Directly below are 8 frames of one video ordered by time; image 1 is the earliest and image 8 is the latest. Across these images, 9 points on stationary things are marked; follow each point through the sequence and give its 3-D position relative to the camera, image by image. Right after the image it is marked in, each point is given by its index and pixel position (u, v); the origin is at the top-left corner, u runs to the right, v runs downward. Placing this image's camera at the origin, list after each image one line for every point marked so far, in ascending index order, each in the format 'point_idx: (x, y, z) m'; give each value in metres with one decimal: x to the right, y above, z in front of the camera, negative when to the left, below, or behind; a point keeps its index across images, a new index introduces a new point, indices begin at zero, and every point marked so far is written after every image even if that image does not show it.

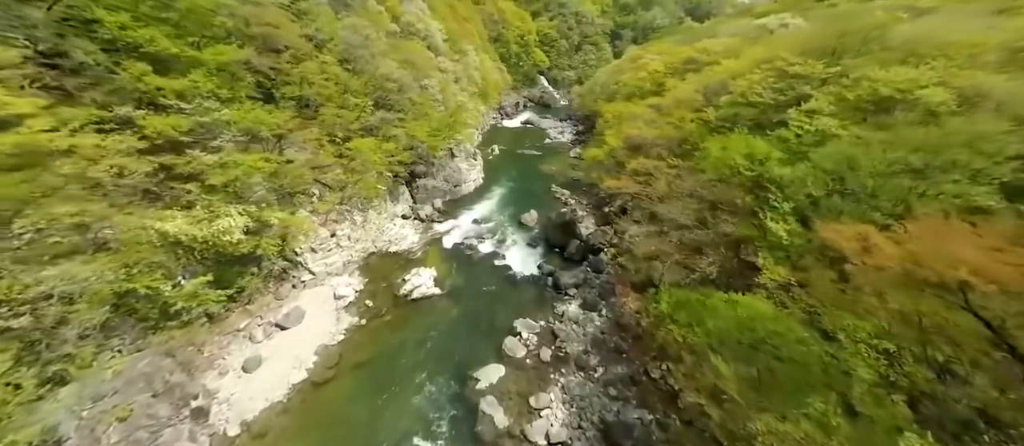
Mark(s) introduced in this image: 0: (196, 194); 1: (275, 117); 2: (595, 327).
0: (-14.0, +1.3, +14.3) m
1: (-14.4, +6.3, +19.0) m
2: (+4.2, -5.3, +16.5) m
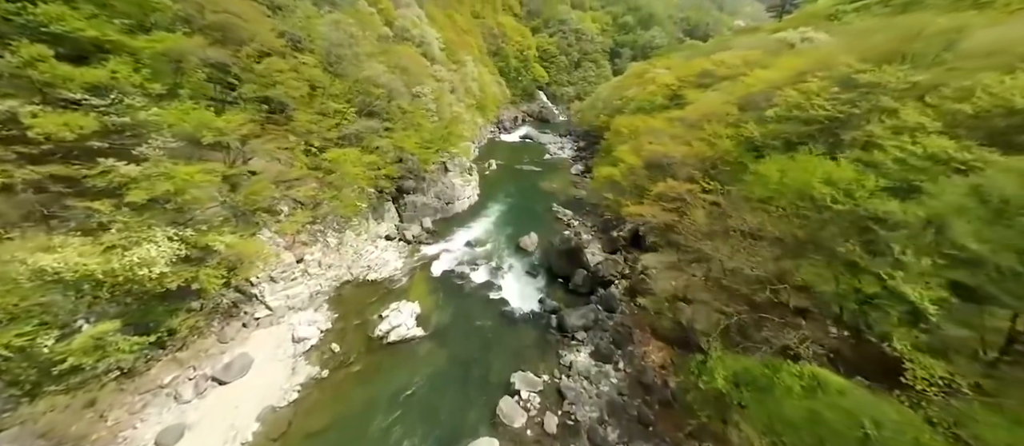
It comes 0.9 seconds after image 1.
0: (-13.9, +0.3, +11.2) m
1: (-14.3, +5.2, +16.1) m
2: (+4.1, -6.7, +13.5) m
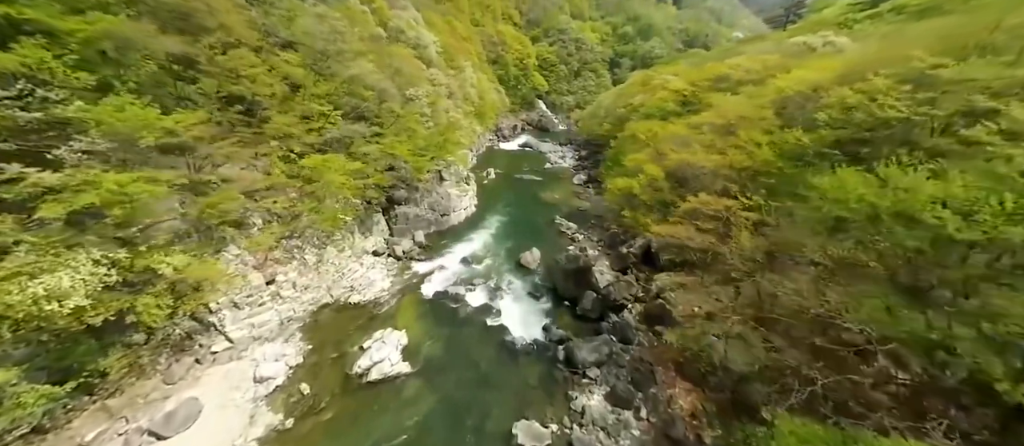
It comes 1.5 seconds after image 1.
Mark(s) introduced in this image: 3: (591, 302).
0: (-13.8, -0.2, +9.1) m
1: (-14.2, +4.5, +14.1) m
2: (+4.2, -7.5, +11.2) m
3: (+4.3, -4.3, +17.7) m
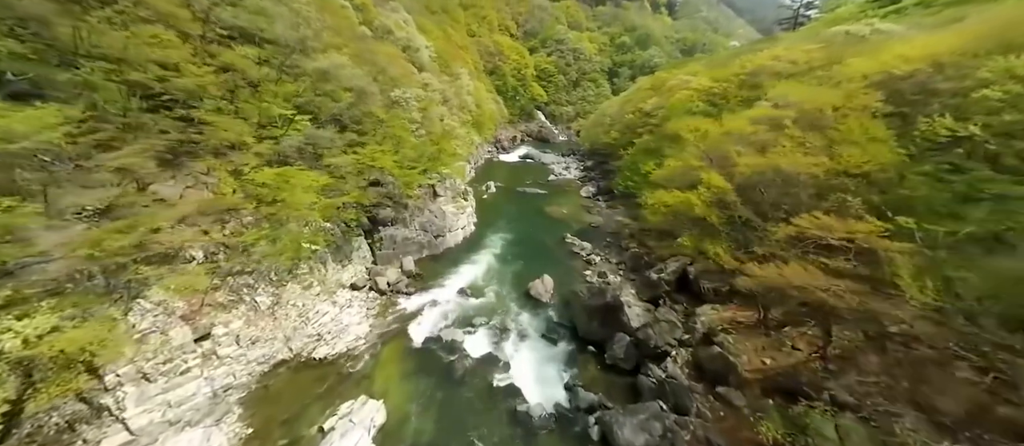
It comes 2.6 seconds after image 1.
0: (-13.3, -1.3, +5.3) m
1: (-13.8, +3.2, +10.5) m
2: (+4.7, -8.3, +7.3) m
3: (+4.8, -5.4, +13.9) m
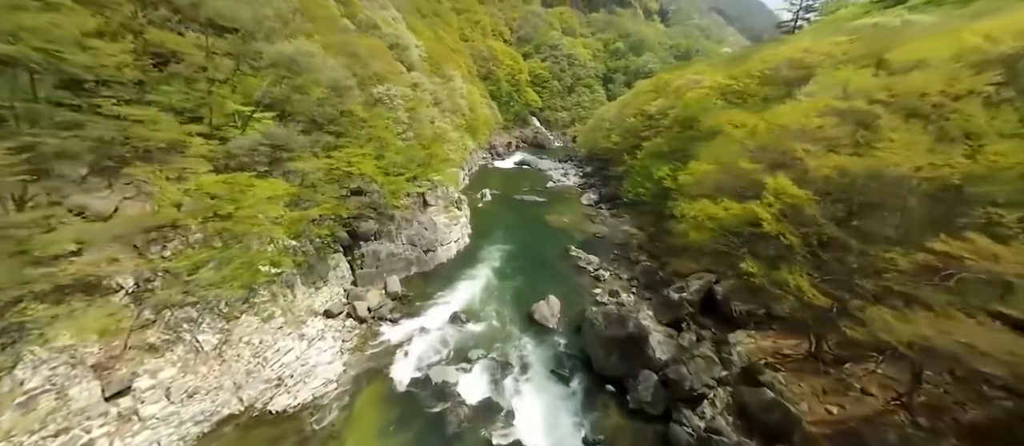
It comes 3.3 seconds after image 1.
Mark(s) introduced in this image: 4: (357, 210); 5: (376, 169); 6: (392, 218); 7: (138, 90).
0: (-13.1, -1.8, +2.7) m
1: (-13.7, +2.6, +8.0) m
2: (+5.0, -8.7, +4.8) m
3: (+5.0, -5.9, +11.5) m
4: (-8.4, +0.7, +17.7) m
5: (-8.1, +3.3, +19.6) m
6: (-7.0, +0.3, +19.2) m
7: (-13.3, +4.9, +12.4) m
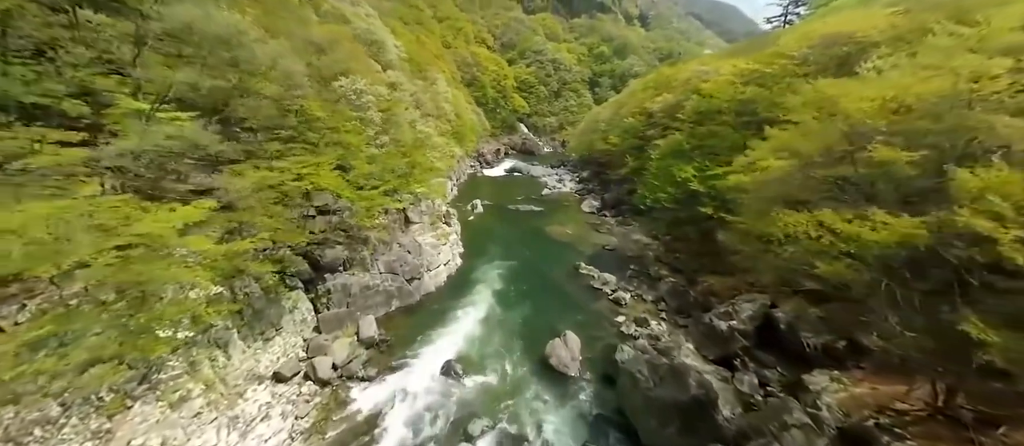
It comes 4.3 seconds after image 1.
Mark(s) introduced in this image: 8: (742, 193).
0: (-12.4, -2.9, -1.1) m
1: (-13.4, +1.4, +4.2) m
2: (+5.9, -9.0, +1.5) m
3: (+5.6, -6.4, +8.2) m
4: (-8.3, -0.6, +14.1) m
5: (-8.2, +2.0, +16.1) m
6: (-7.0, -0.9, +15.6) m
7: (-13.2, +3.6, +8.8) m
8: (+9.5, +1.9, +14.3) m
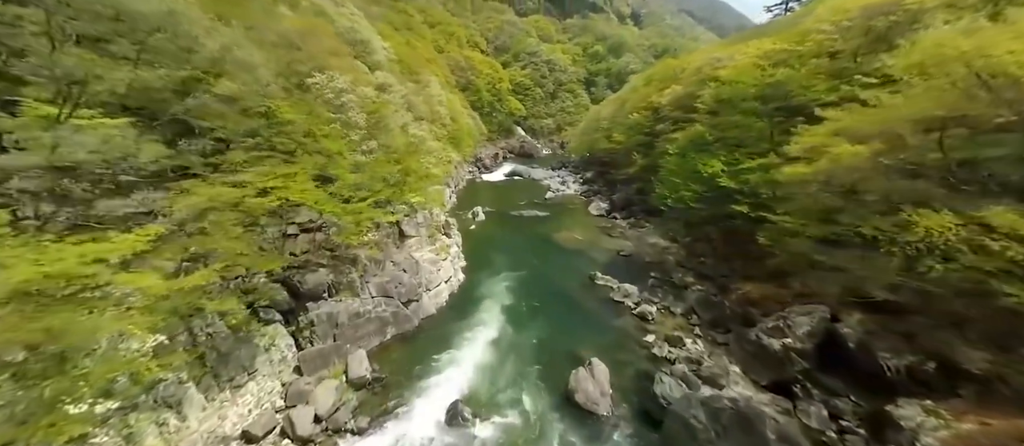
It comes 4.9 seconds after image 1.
0: (-11.9, -3.6, -3.1) m
1: (-13.1, +0.5, +2.3) m
2: (+6.7, -9.0, -0.6) m
3: (+6.2, -6.5, +6.2) m
4: (-7.9, -1.3, +12.1) m
5: (-7.9, +1.2, +14.2) m
6: (-6.6, -1.6, +13.7) m
7: (-13.0, +2.7, +6.9) m
8: (+9.8, +1.9, +12.4) m
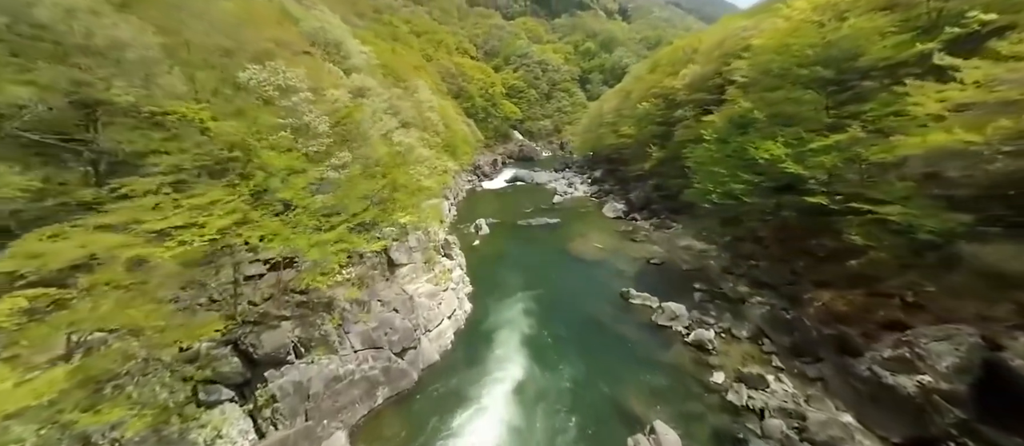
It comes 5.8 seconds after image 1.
0: (-11.2, -4.9, -6.0) m
1: (-12.7, -0.9, -0.5) m
2: (+7.7, -8.8, -3.7) m
3: (+7.1, -6.5, +3.1) m
4: (-7.3, -2.5, +9.2) m
5: (-7.5, 0.0, +11.3) m
6: (-5.9, -2.7, +10.7) m
7: (-12.7, +1.2, +4.1) m
8: (+10.1, +2.1, +9.4) m
